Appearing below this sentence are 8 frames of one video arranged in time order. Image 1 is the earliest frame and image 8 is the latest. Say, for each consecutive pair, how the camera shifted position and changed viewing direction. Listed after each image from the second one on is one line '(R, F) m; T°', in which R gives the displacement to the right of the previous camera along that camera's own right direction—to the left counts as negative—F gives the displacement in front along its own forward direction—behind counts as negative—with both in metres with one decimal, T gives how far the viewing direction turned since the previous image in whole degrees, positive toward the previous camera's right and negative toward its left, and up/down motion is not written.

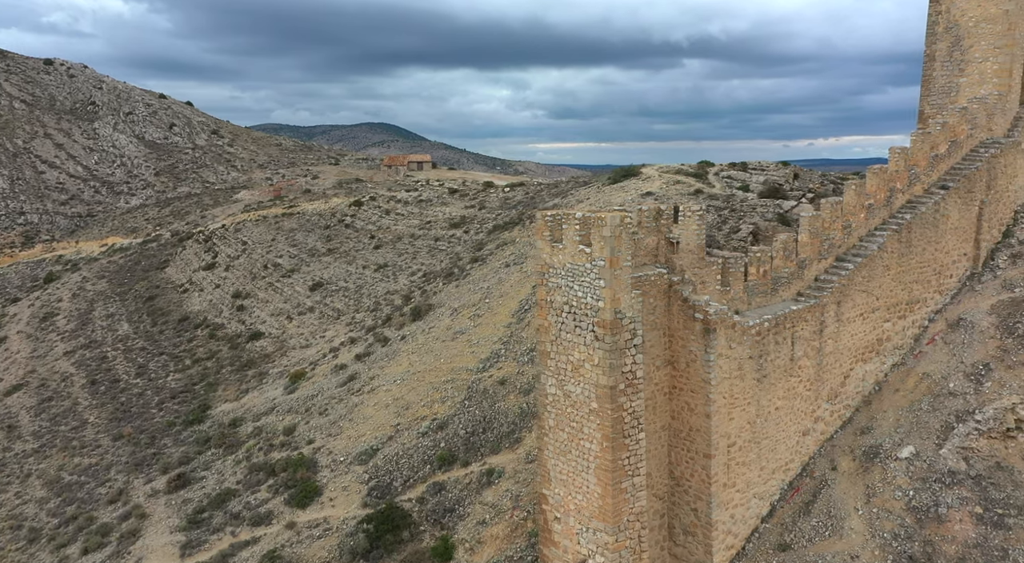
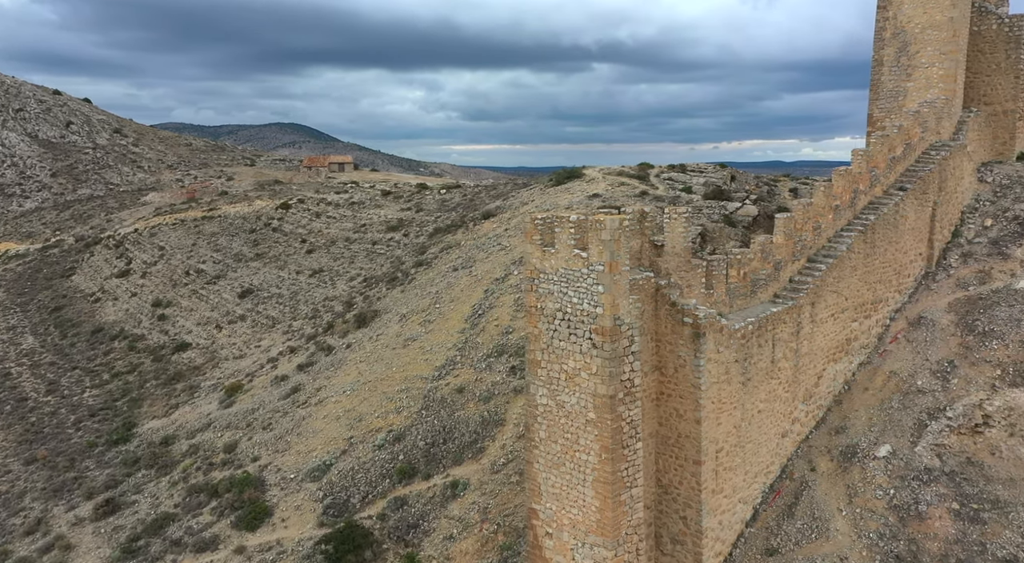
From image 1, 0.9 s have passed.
(-0.6, +0.5) m; +6°
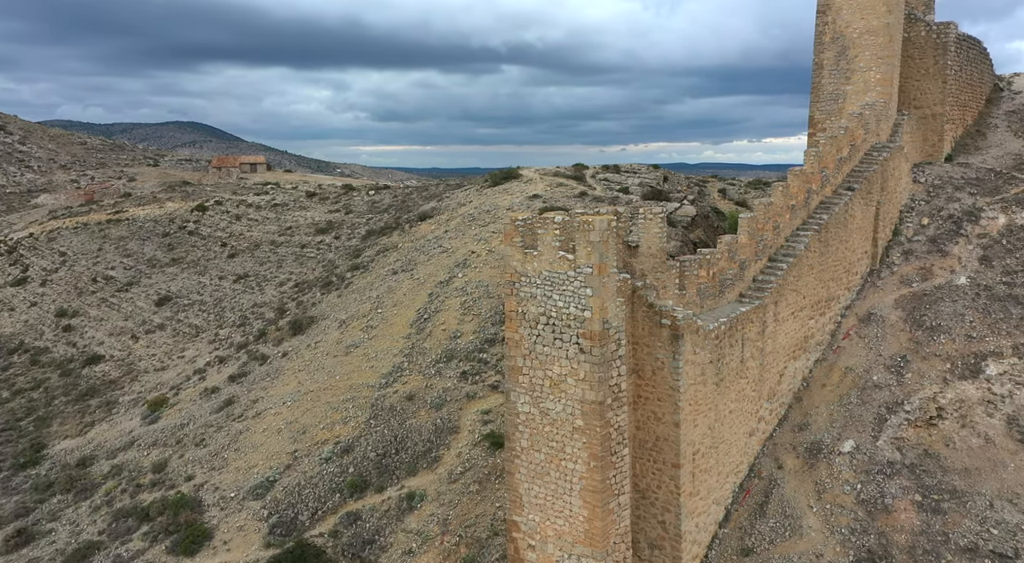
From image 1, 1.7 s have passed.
(-0.5, +0.4) m; +6°
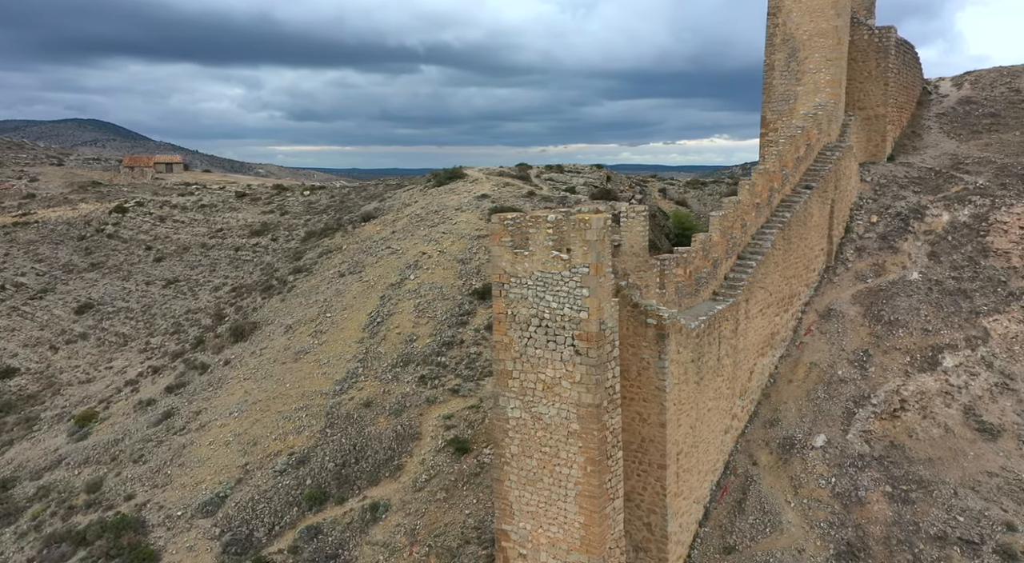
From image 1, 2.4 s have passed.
(-0.5, +0.3) m; +5°
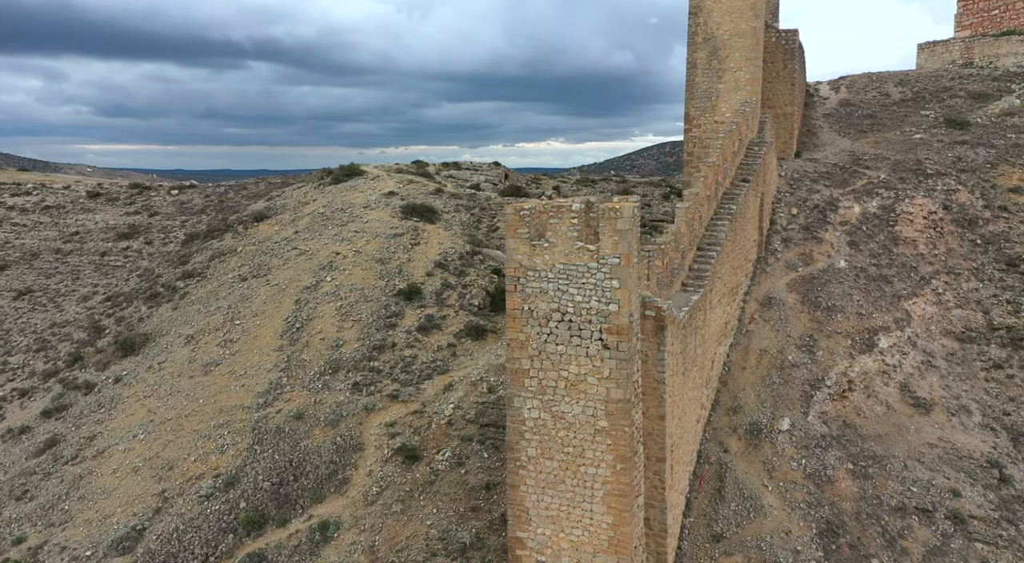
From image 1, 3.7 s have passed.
(-1.2, +0.5) m; +10°
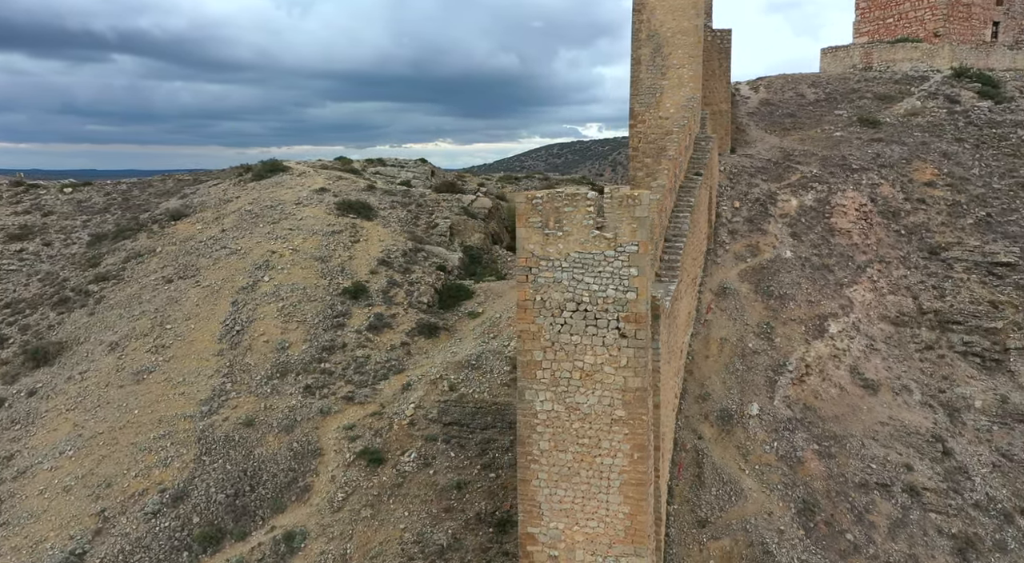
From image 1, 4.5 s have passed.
(-0.9, +0.2) m; +7°
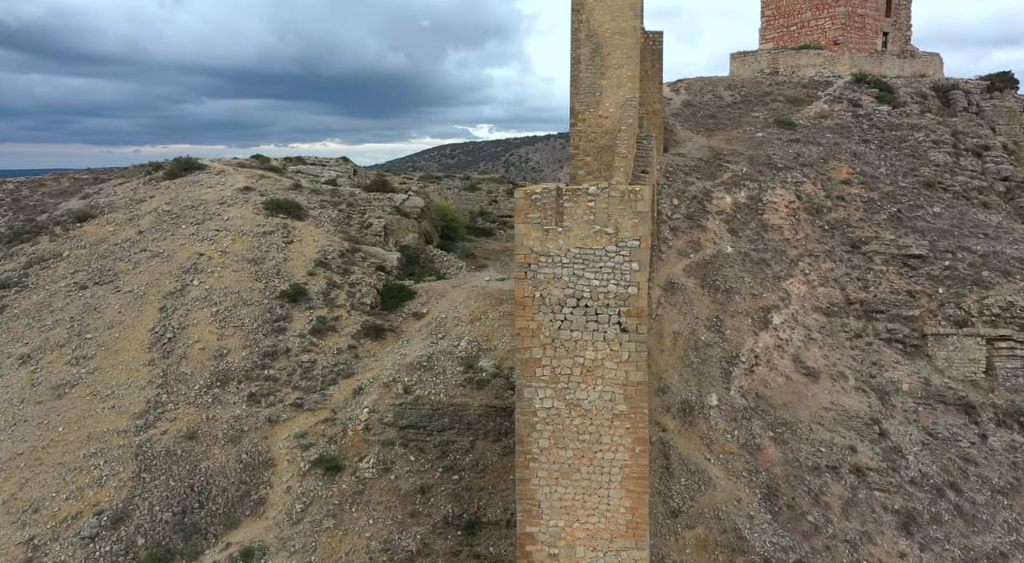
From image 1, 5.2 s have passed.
(-0.7, +0.1) m; +7°
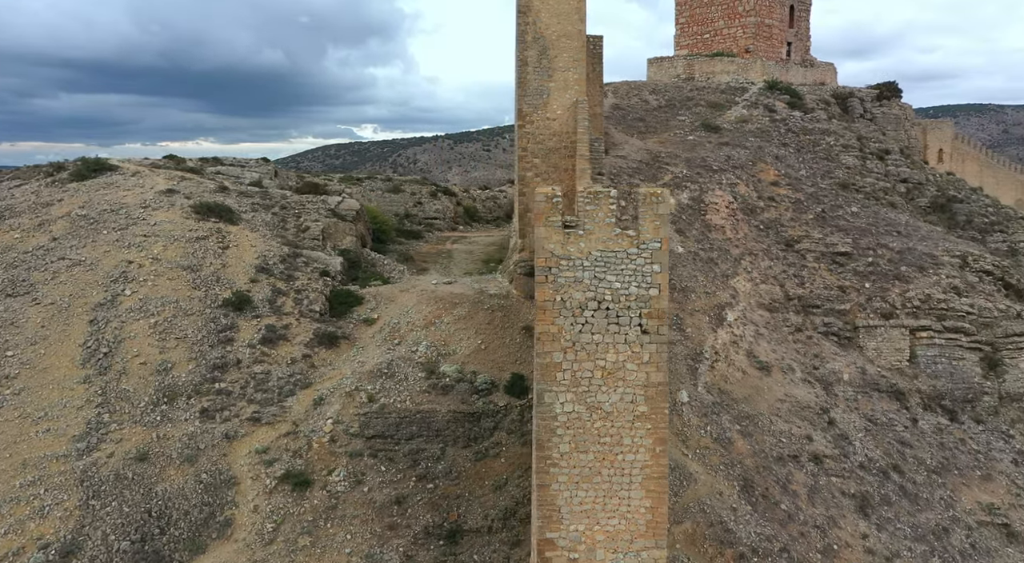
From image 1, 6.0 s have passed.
(-0.9, 0.0) m; +7°
